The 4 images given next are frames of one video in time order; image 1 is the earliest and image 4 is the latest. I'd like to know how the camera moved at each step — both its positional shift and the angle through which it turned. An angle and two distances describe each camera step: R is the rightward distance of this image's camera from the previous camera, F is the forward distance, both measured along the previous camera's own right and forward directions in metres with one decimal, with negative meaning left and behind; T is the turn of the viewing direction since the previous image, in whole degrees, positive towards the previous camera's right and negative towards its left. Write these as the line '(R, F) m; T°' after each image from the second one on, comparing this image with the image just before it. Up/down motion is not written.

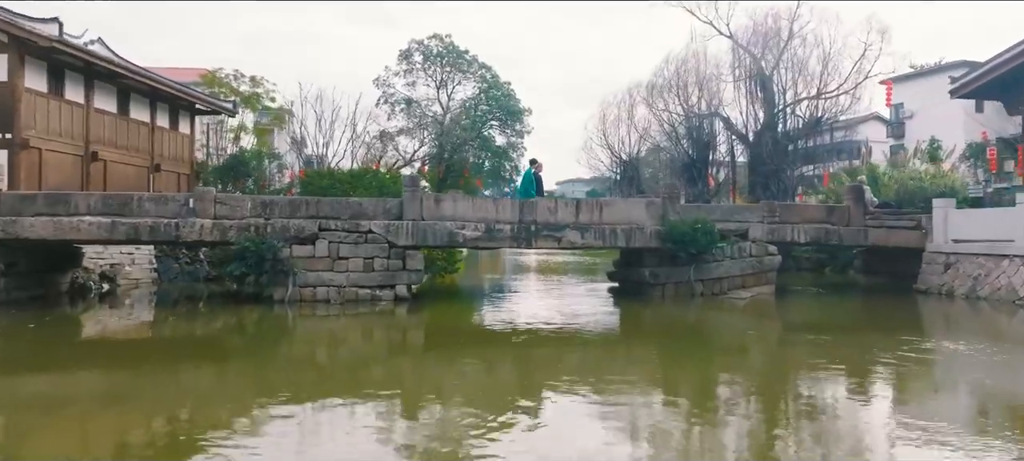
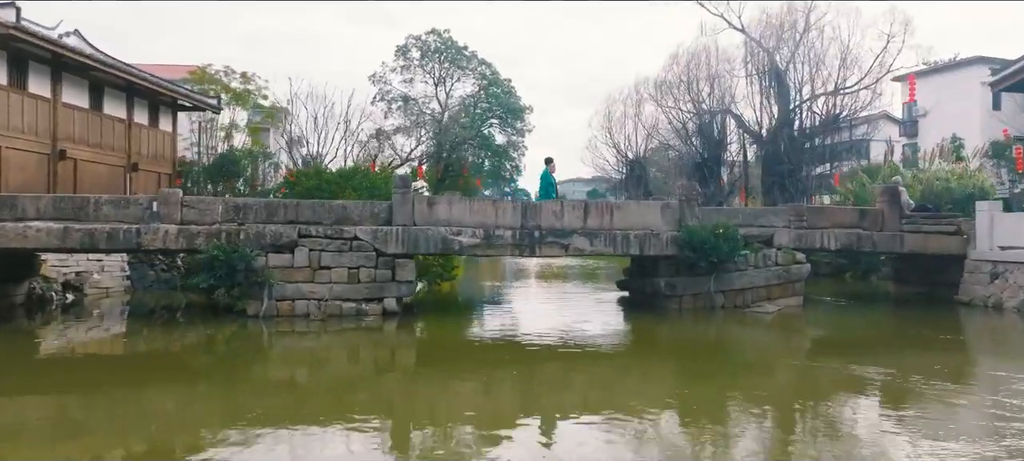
(0.0, +0.6) m; 0°
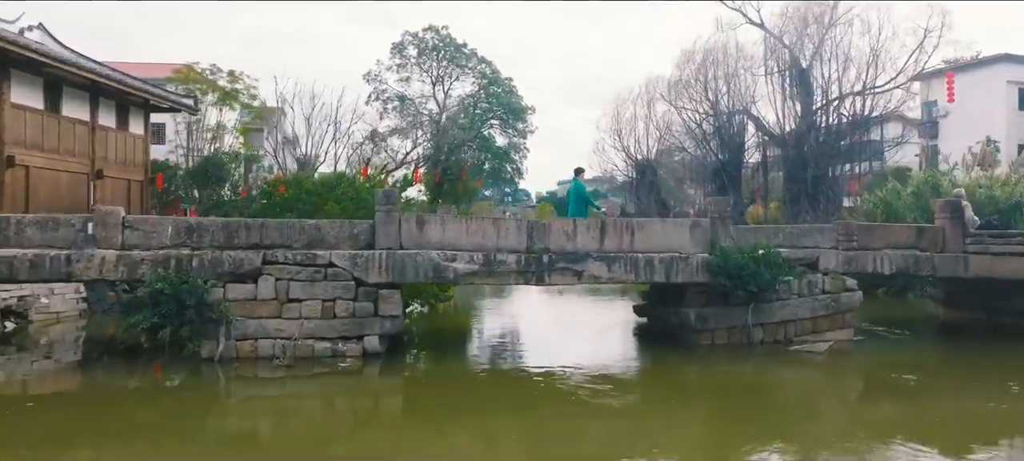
(0.0, +0.8) m; 0°
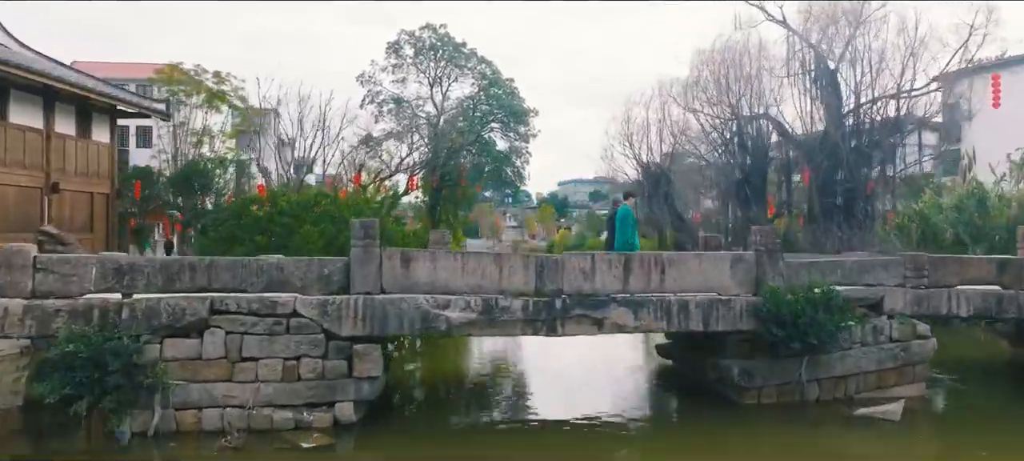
(0.0, +0.8) m; 0°
